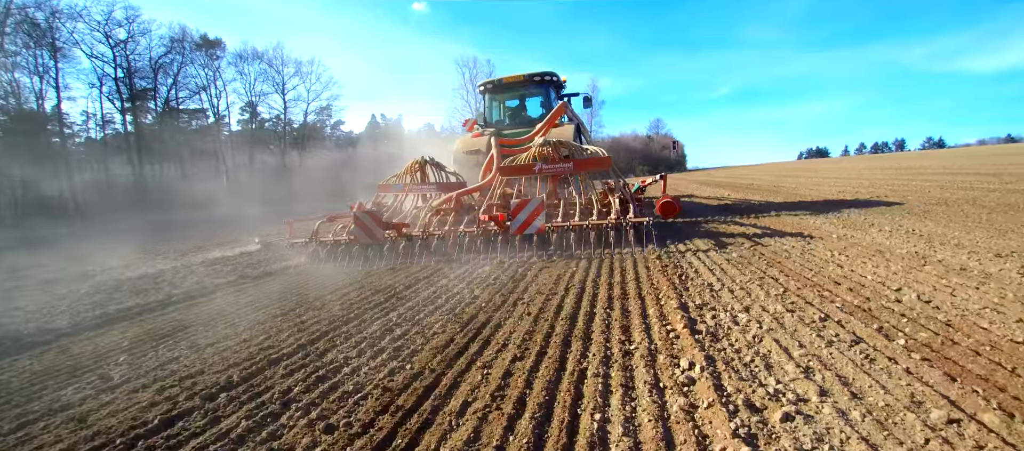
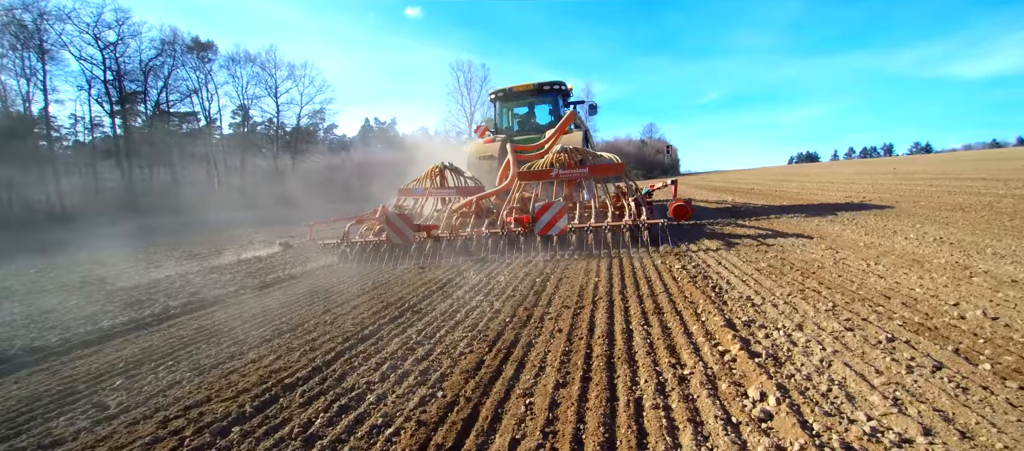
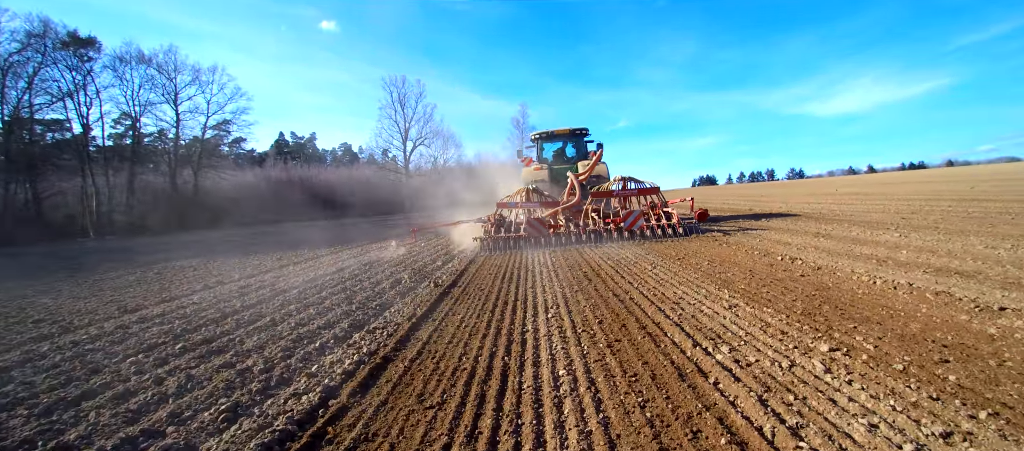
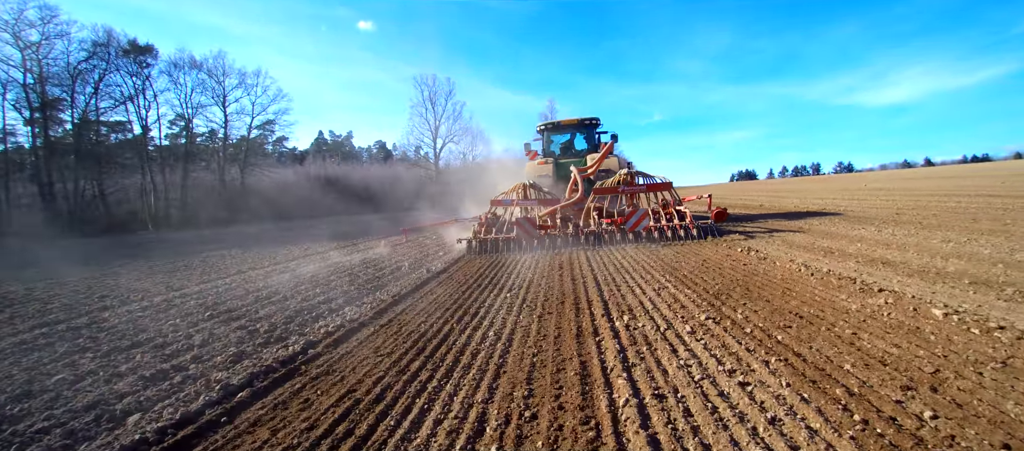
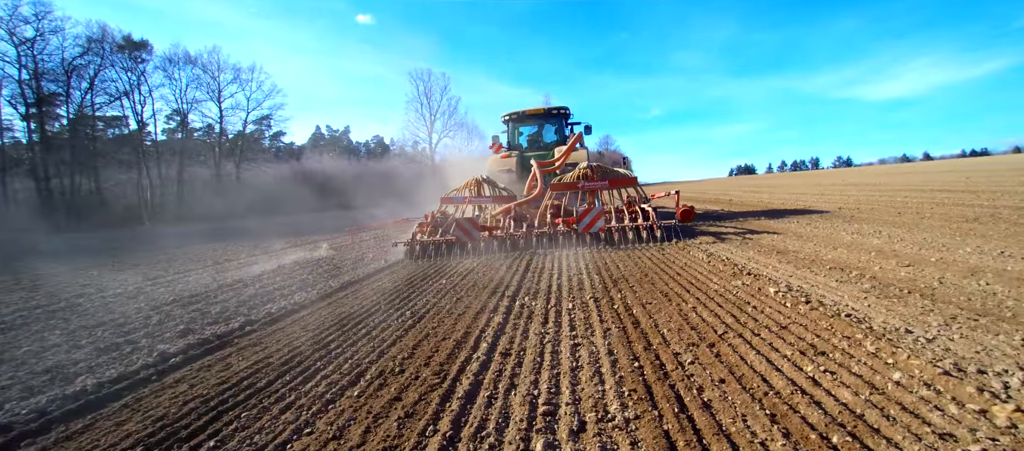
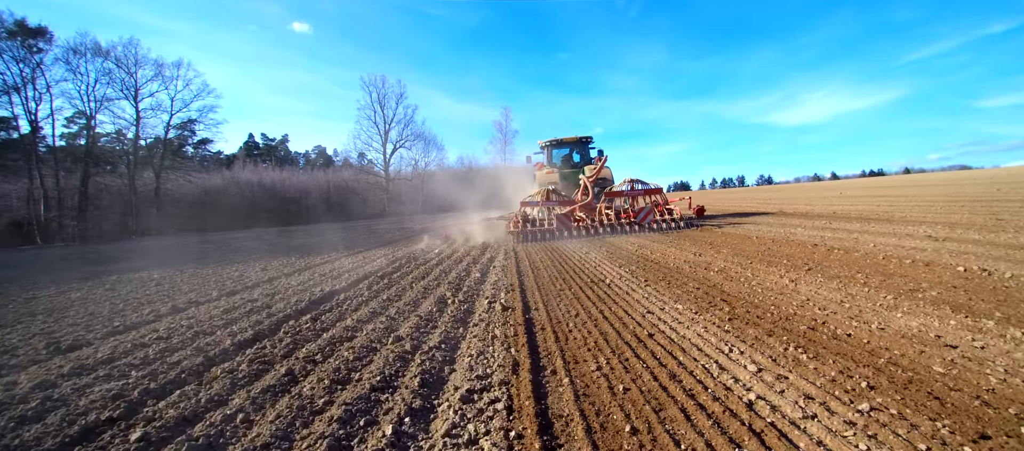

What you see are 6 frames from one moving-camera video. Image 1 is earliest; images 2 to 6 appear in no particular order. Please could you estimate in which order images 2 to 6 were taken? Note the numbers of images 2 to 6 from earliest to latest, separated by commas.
2, 5, 4, 3, 6
